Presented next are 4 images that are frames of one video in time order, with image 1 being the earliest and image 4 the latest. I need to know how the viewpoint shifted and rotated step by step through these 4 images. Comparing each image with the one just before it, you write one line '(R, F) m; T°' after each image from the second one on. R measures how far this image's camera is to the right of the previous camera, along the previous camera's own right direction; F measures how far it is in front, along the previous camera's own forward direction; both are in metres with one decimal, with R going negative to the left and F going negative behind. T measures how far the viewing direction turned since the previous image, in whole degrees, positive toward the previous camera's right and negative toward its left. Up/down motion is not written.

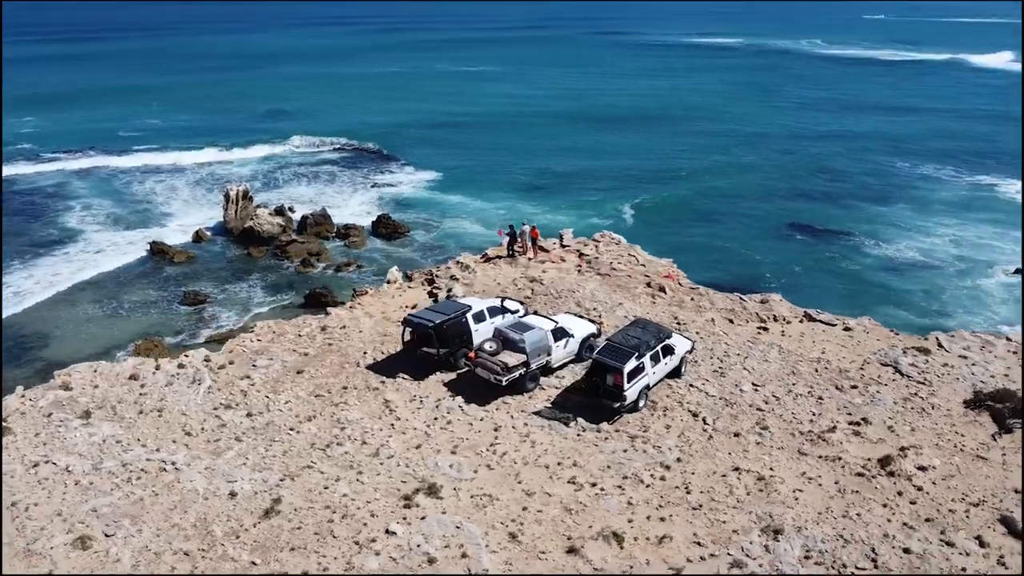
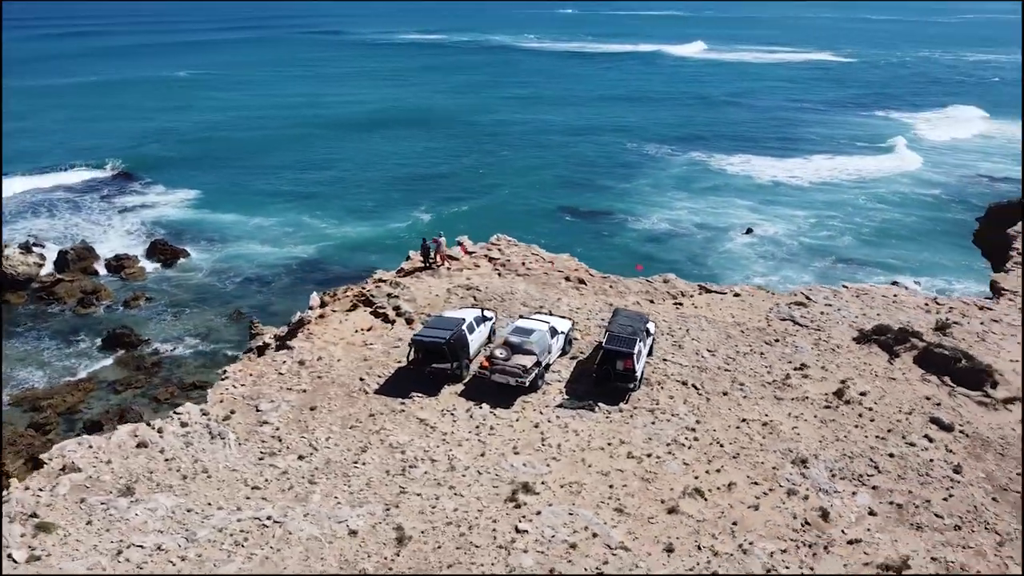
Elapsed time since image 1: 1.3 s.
(-4.7, -0.3) m; +19°
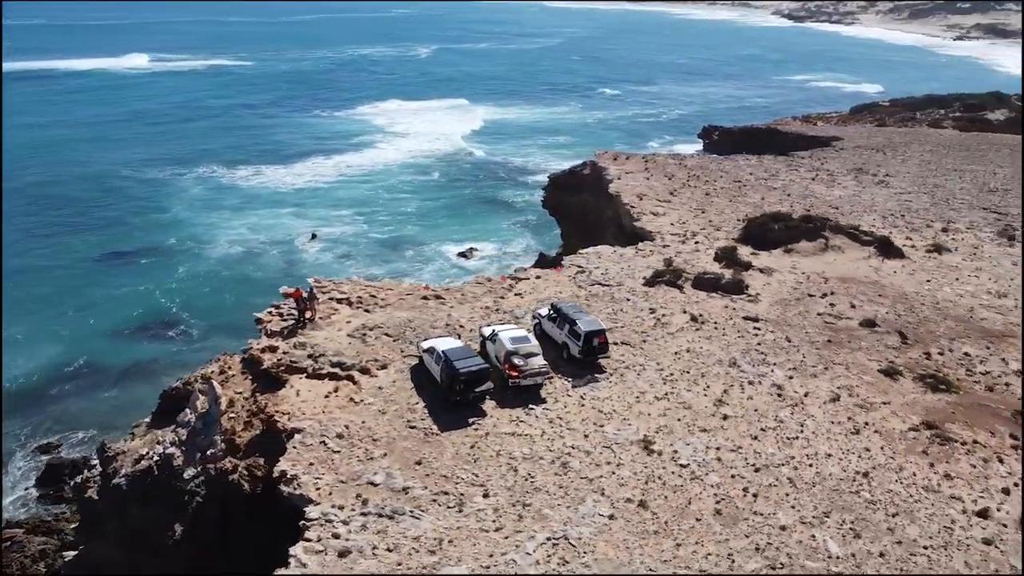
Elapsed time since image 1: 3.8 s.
(-10.3, +1.3) m; +39°
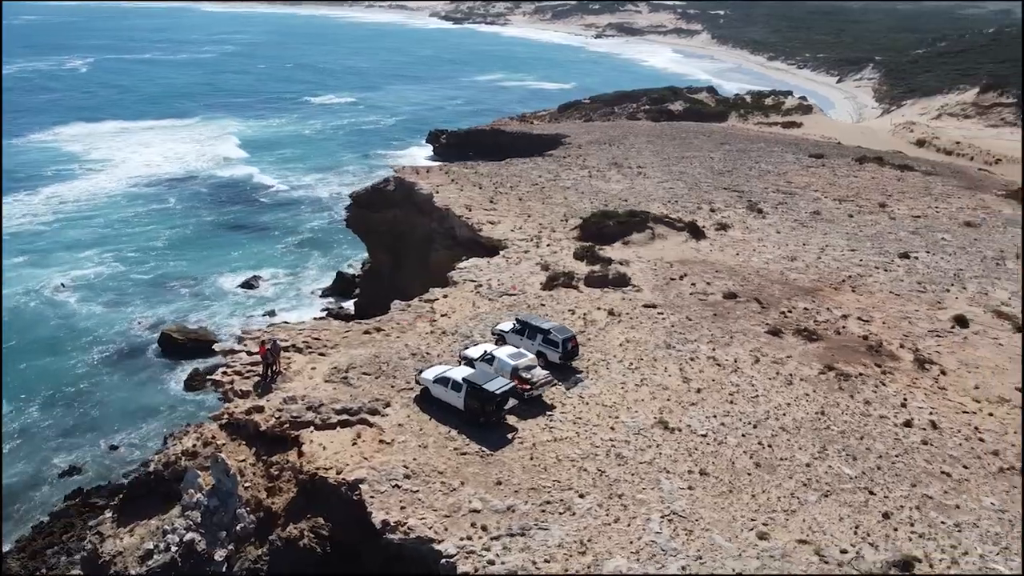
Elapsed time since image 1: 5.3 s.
(-6.5, -0.1) m; +22°
